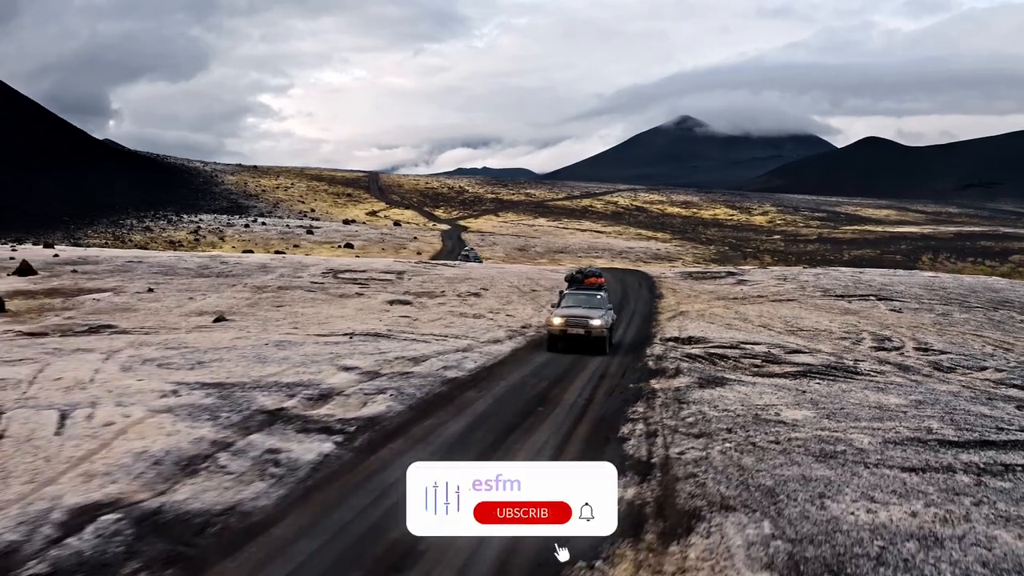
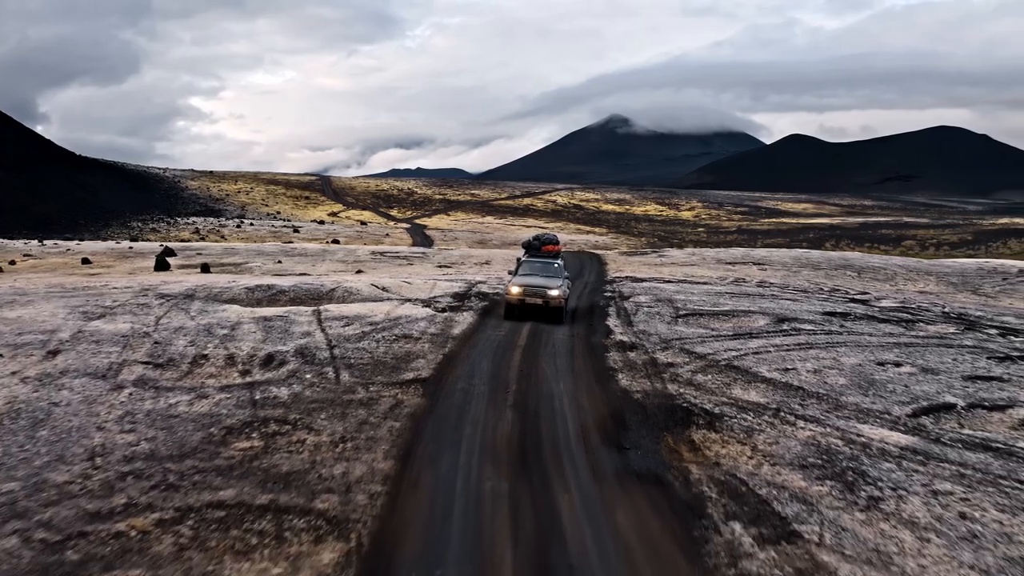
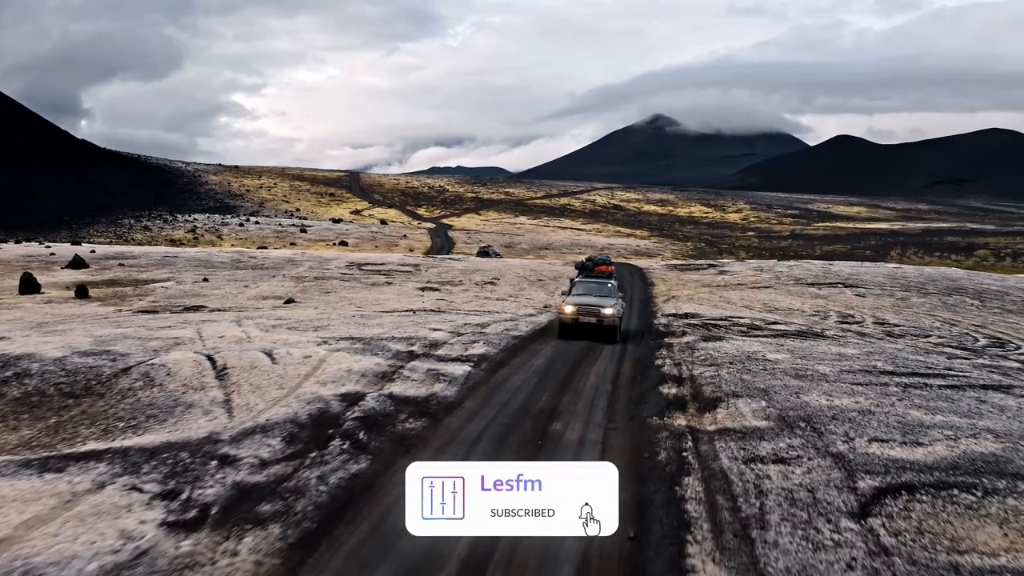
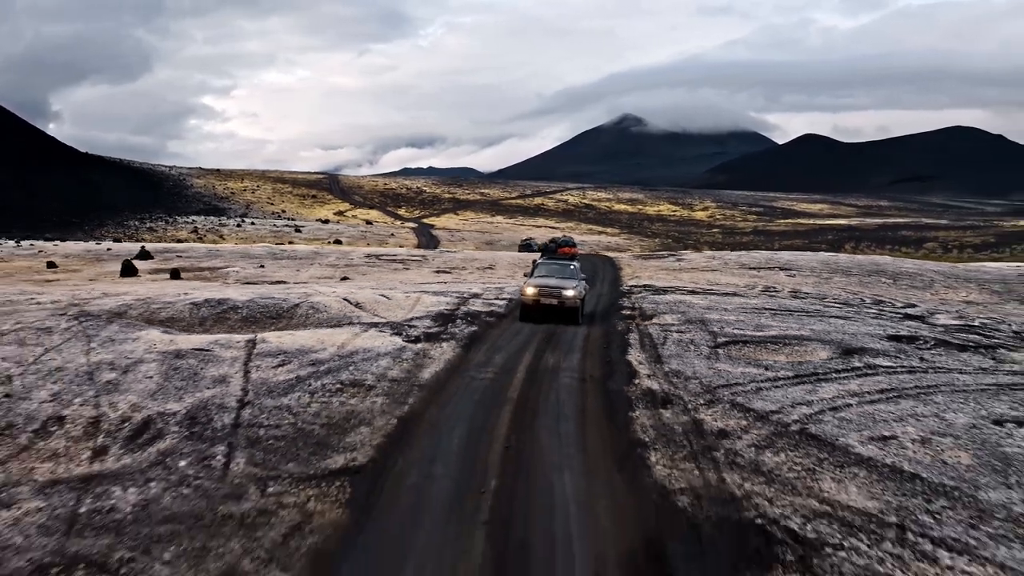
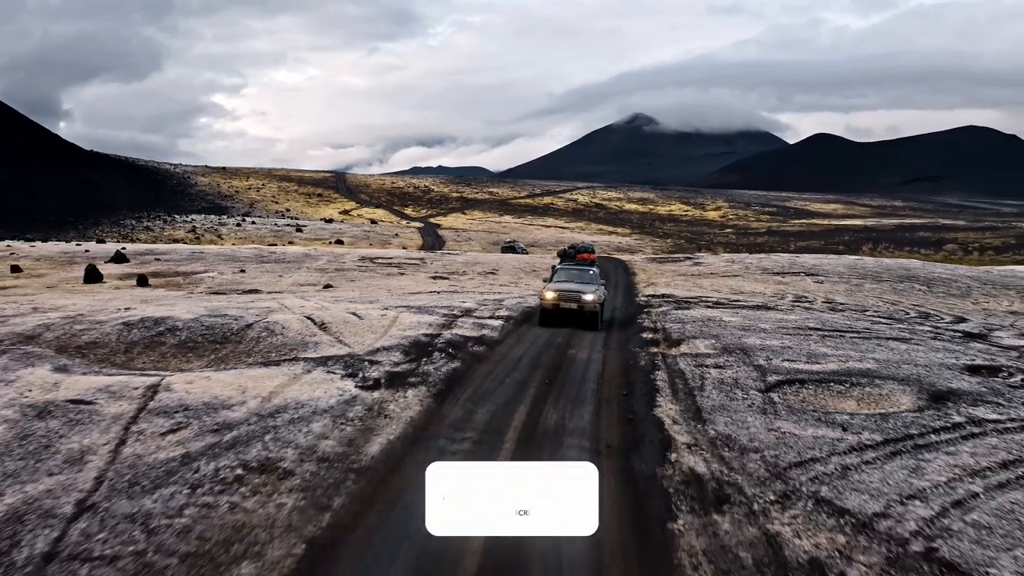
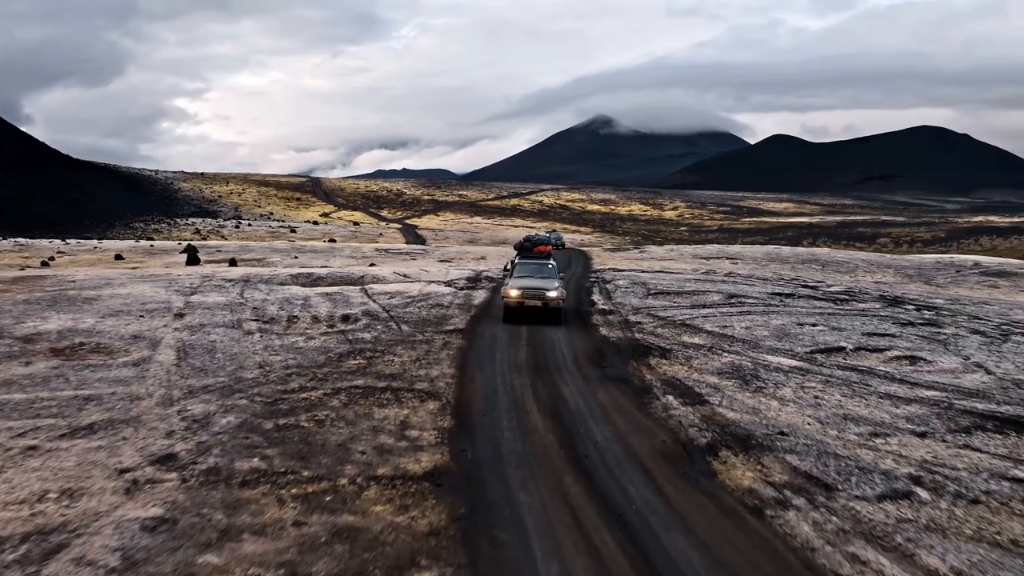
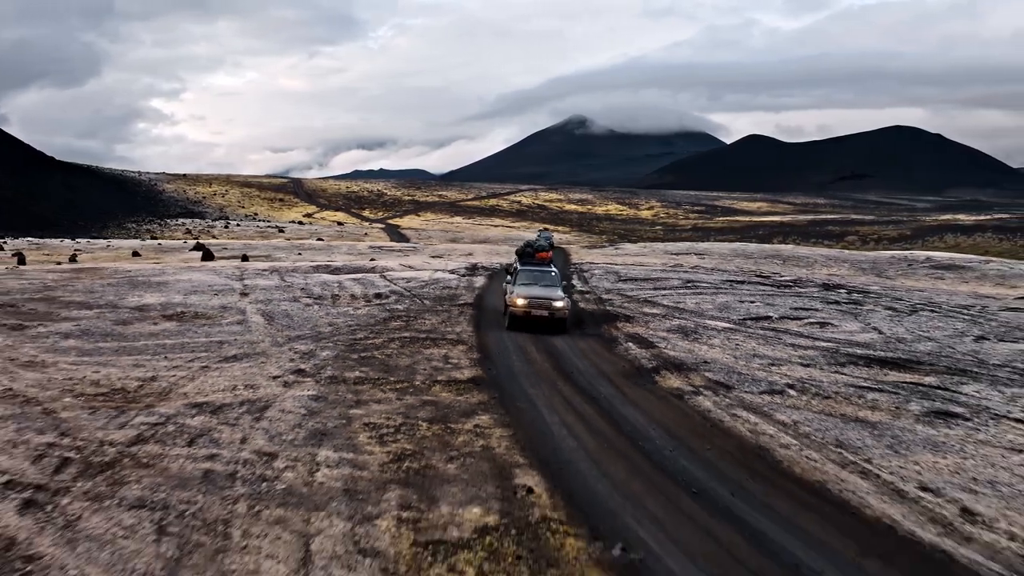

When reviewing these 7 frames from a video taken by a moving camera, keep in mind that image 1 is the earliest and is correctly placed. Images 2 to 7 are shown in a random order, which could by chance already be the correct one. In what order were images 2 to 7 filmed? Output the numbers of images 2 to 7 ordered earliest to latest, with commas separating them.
3, 5, 4, 2, 6, 7
